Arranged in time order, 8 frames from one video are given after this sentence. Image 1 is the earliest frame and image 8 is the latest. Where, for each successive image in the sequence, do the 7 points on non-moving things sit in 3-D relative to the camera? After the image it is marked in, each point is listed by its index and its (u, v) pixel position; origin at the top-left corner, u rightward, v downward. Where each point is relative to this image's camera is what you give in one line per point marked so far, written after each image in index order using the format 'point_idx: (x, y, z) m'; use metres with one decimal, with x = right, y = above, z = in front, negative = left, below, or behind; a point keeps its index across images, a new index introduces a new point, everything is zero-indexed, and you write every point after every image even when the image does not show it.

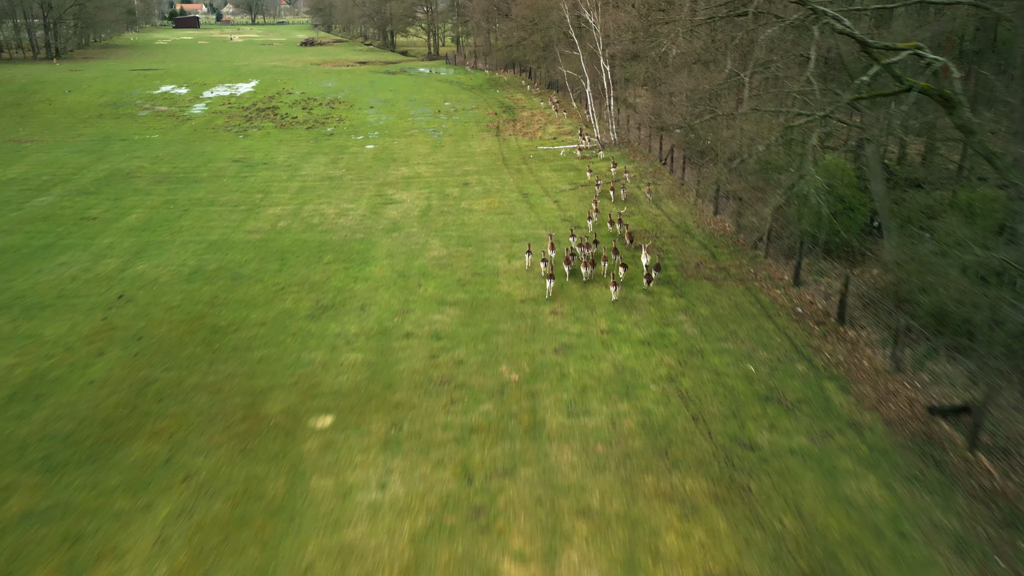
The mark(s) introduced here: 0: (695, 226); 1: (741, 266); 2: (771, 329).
0: (+5.6, +1.9, +20.0) m
1: (+5.8, +0.5, +16.7) m
2: (+5.3, -0.8, +13.3) m
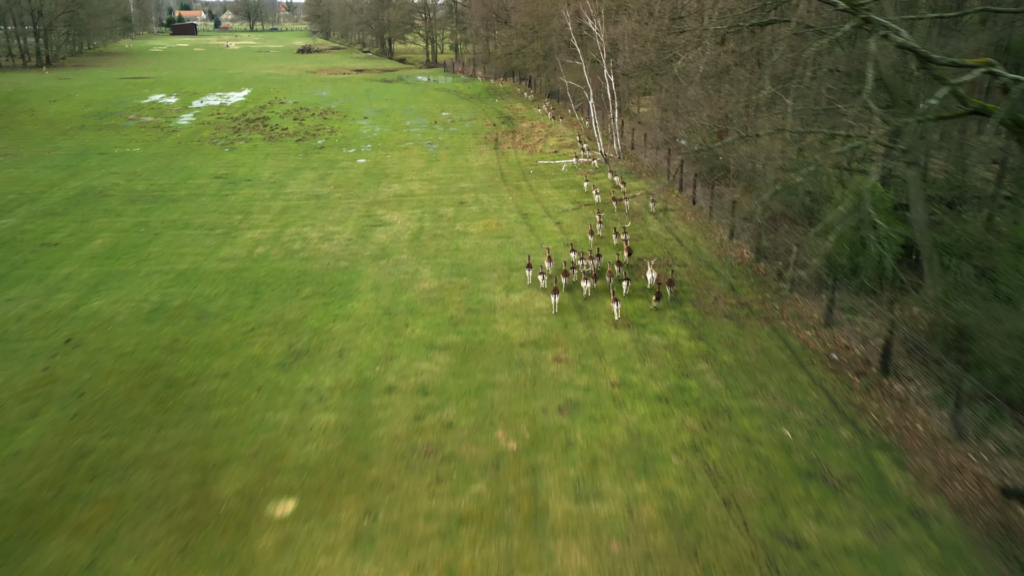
0: (+5.6, +1.0, +18.4) m
1: (+5.8, -0.3, +15.0) m
2: (+5.2, -1.7, +11.7) m
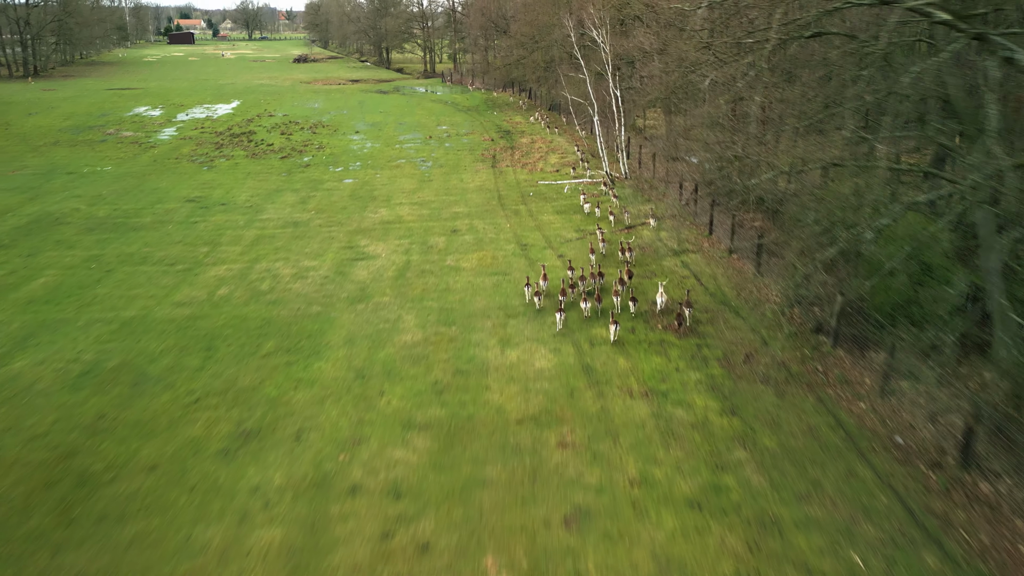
0: (+5.5, -0.1, +16.2) m
1: (+5.7, -1.4, +12.8) m
2: (+5.1, -2.7, +9.4) m
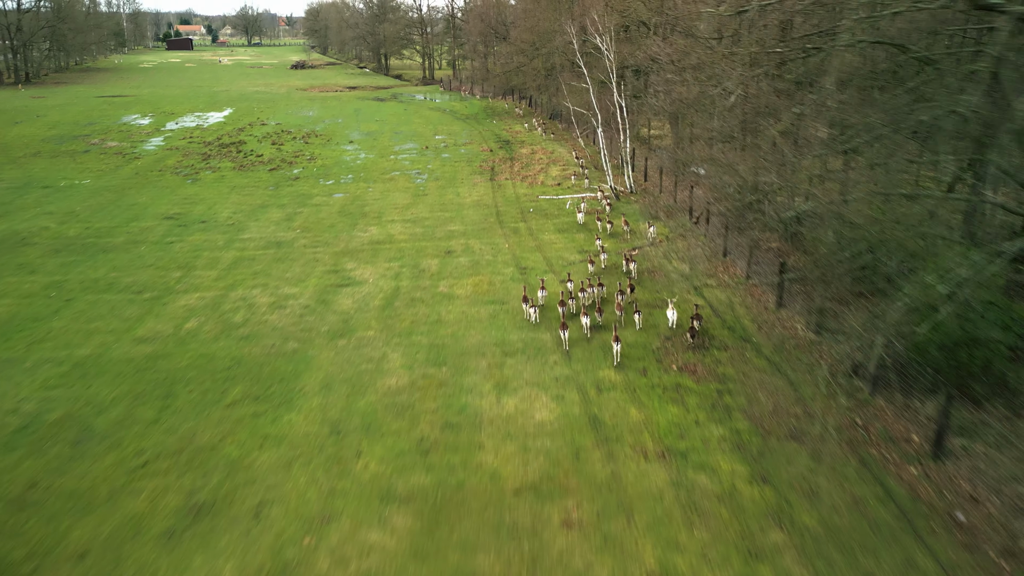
0: (+5.4, -0.9, +14.7) m
1: (+5.6, -2.1, +11.3) m
2: (+5.1, -3.4, +7.9) m
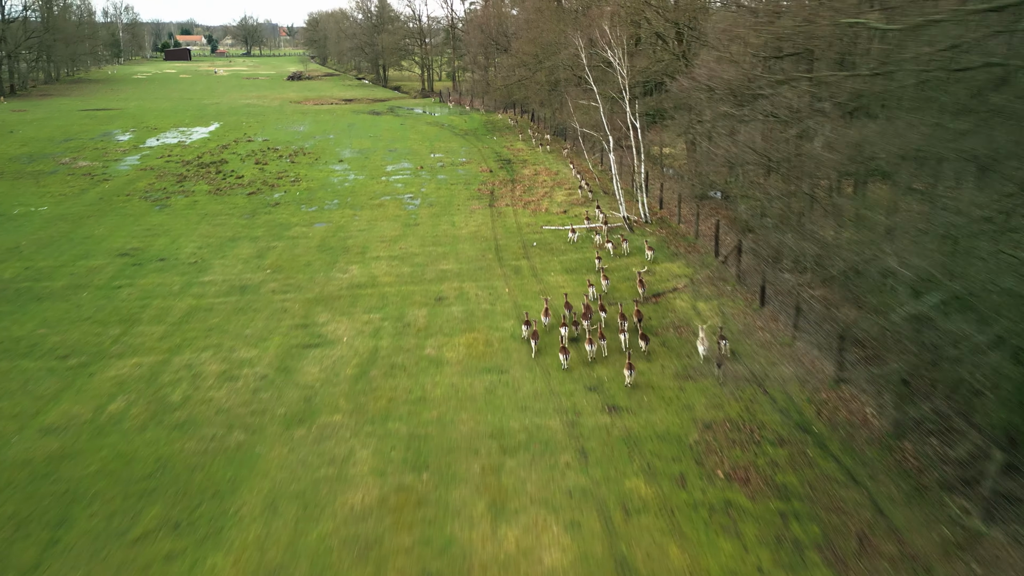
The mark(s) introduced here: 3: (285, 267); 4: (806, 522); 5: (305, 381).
0: (+5.4, -2.2, +11.9) m
1: (+5.6, -3.4, +8.5) m
2: (+5.1, -4.6, +5.1) m
3: (-6.7, +0.6, +19.3) m
4: (+4.0, -3.2, +9.1) m
5: (-4.1, -1.8, +12.9) m
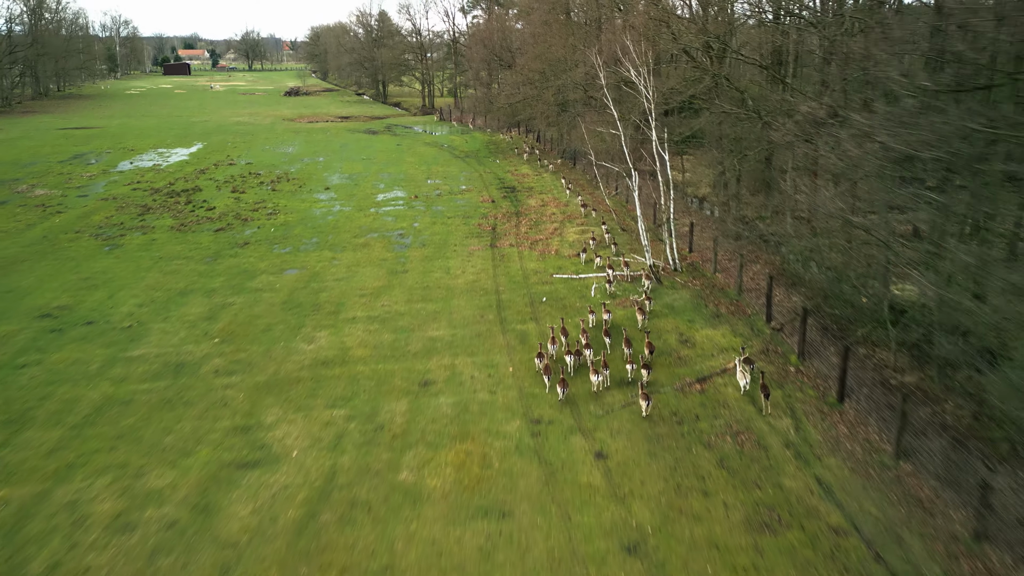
0: (+5.5, -3.8, +8.1) m
1: (+5.7, -4.9, +4.7) m
2: (+5.1, -6.1, +1.3) m
3: (-6.6, -1.1, +15.7) m
4: (+4.1, -4.8, +5.3) m
5: (-4.0, -3.4, +9.2) m
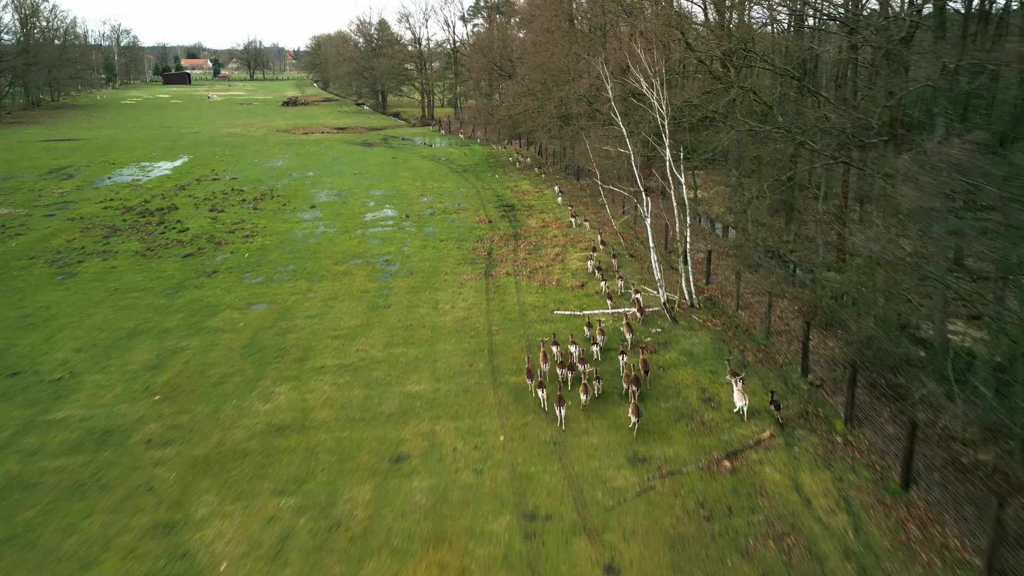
0: (+5.3, -4.7, +5.8) m
1: (+5.5, -5.8, +2.3) m
2: (+4.9, -6.9, -1.1) m
3: (-6.7, -2.1, +13.5) m
4: (+3.9, -5.6, +3.0) m
5: (-4.2, -4.3, +6.9) m
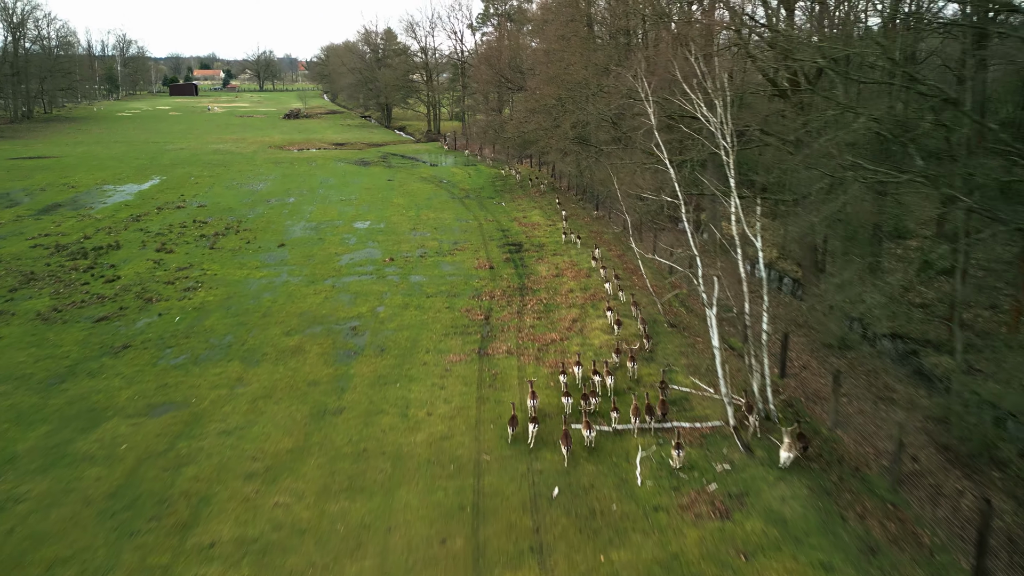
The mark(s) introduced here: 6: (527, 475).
0: (+5.0, -6.5, +0.4) m
1: (+5.1, -7.6, -3.0) m
2: (+4.4, -8.7, -6.4) m
3: (-6.8, -3.9, +8.4) m
4: (+3.5, -7.4, -2.4) m
5: (-4.4, -6.1, +1.7) m
6: (+0.3, -3.1, +11.2) m
